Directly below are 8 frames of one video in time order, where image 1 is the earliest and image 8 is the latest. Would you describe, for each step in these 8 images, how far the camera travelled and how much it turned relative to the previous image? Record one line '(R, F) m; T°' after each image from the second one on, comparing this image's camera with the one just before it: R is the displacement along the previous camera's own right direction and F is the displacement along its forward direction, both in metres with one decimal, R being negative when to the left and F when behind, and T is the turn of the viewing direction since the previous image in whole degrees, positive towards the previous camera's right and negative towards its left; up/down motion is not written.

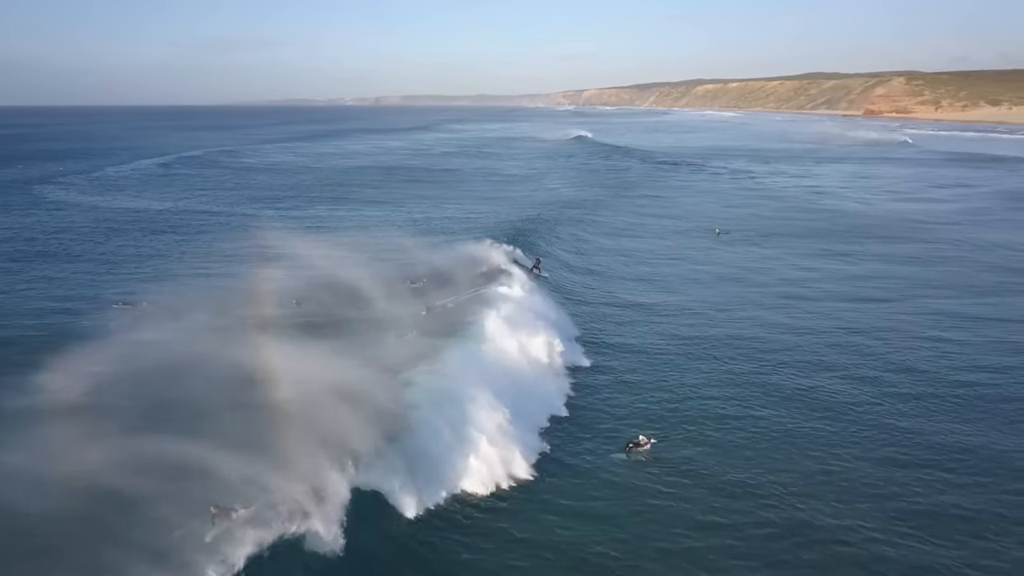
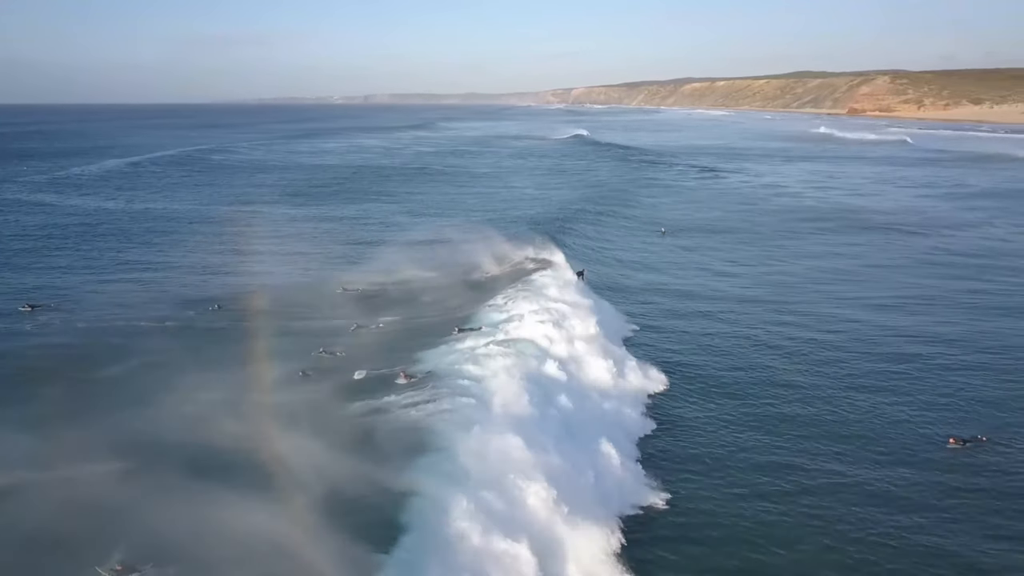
(+1.1, 0.0) m; +1°
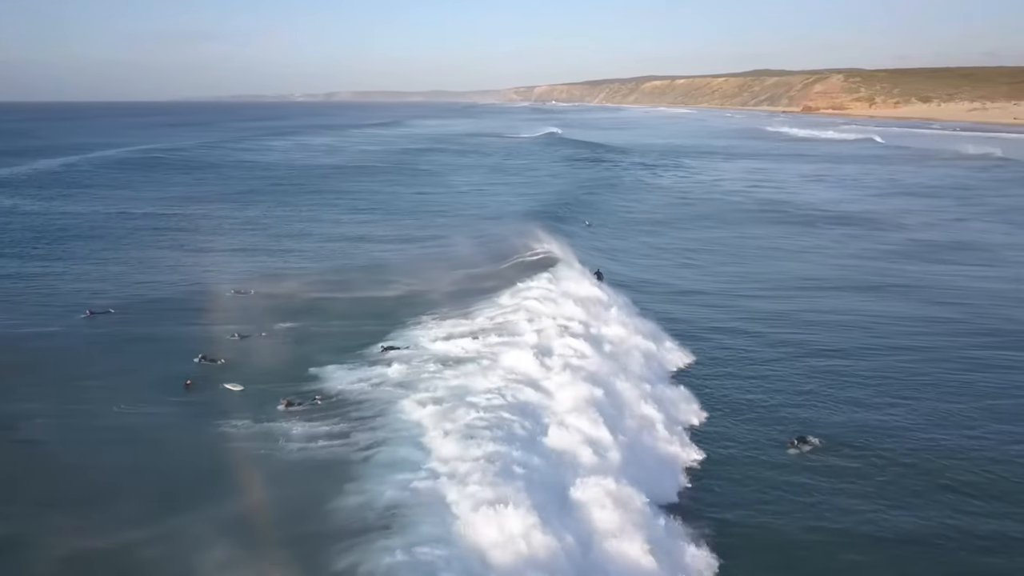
(+1.1, +0.1) m; +3°
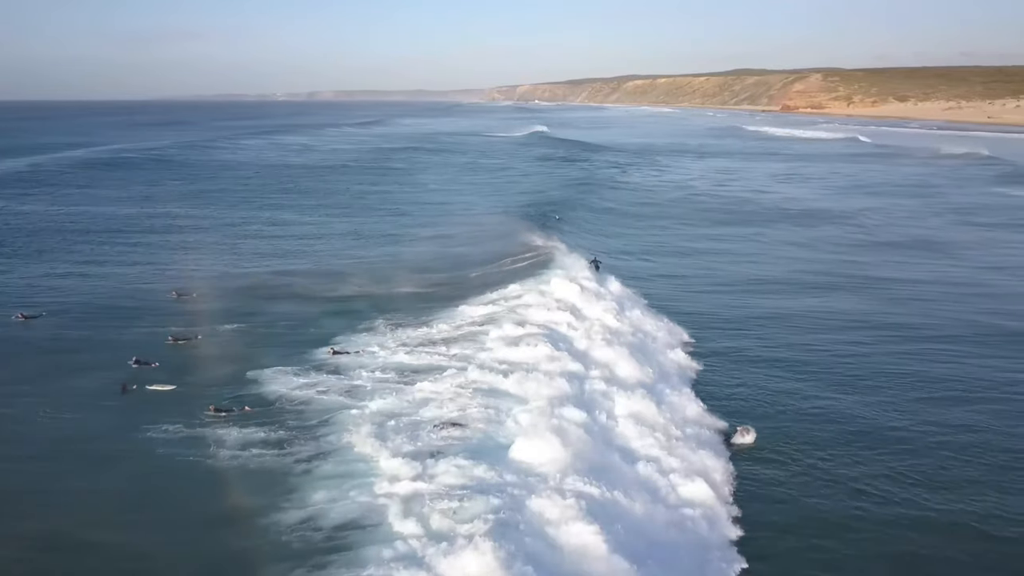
(-0.9, -2.2) m; +1°
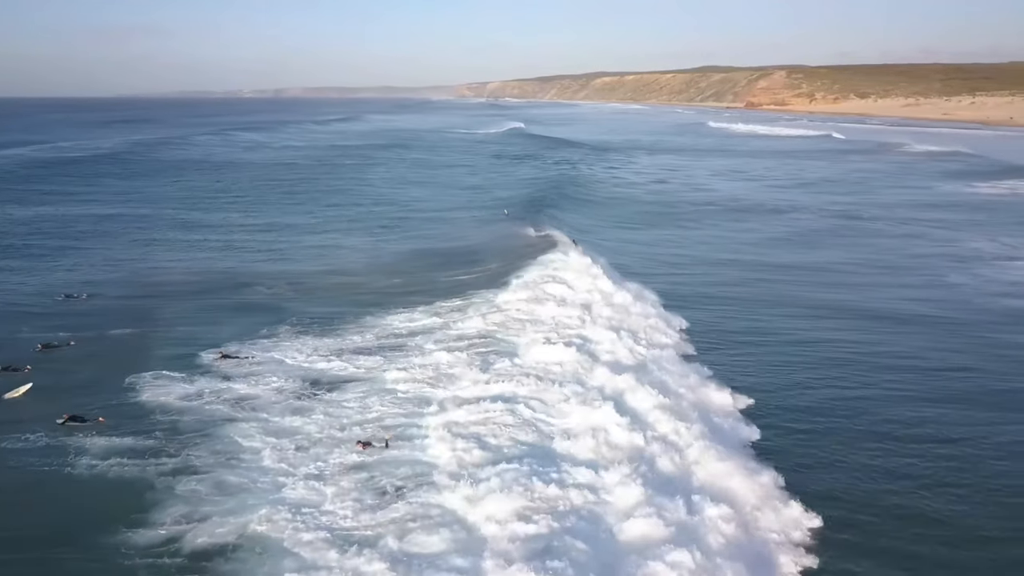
(+1.0, +0.1) m; +2°
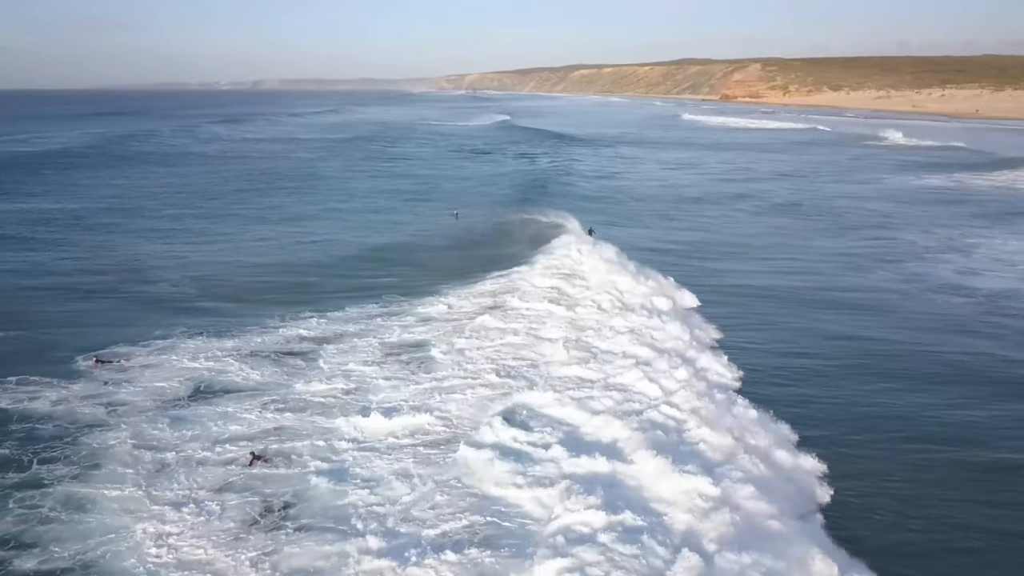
(+1.1, +0.3) m; +1°
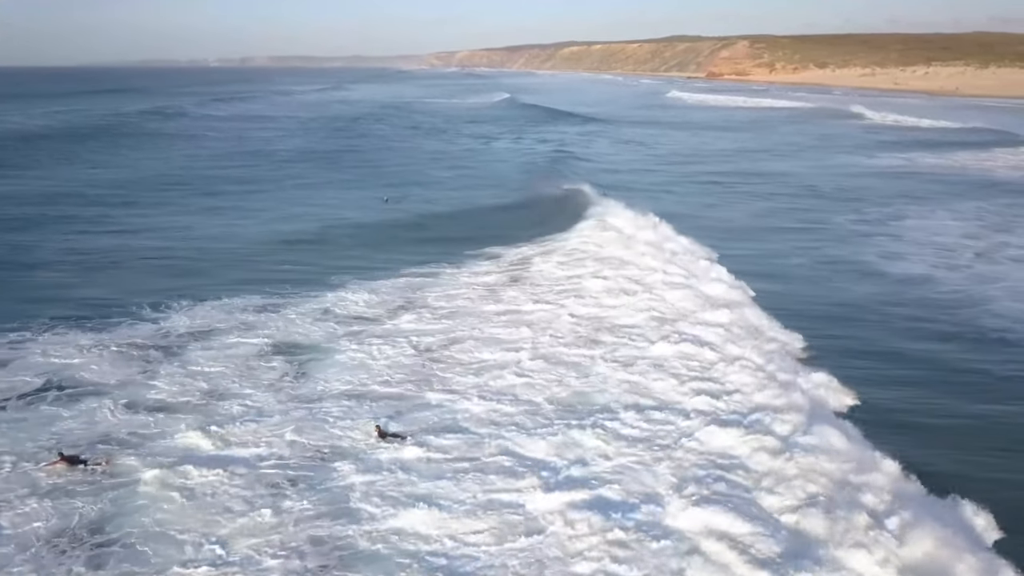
(+1.5, +0.5) m; +1°
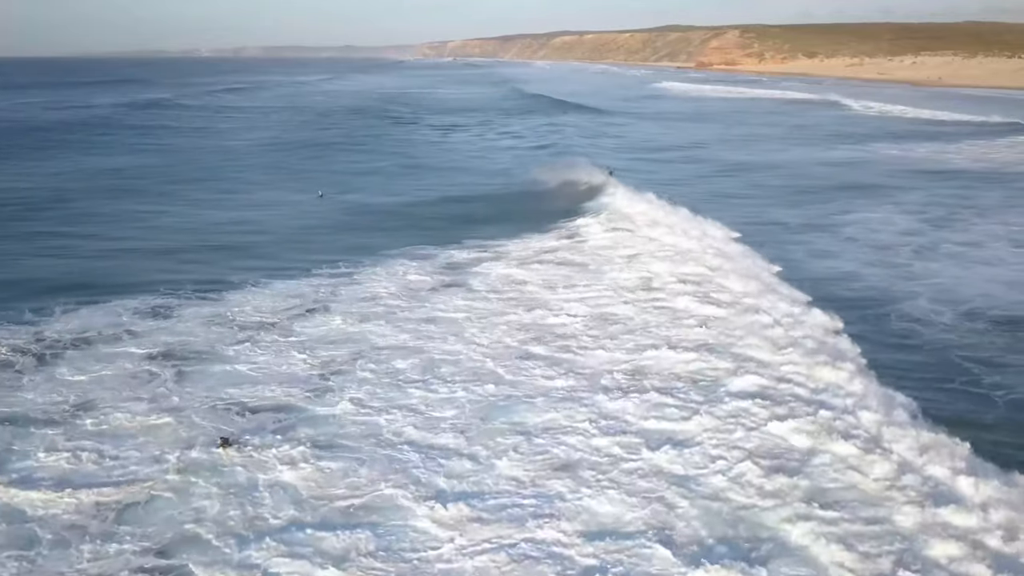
(+1.3, +0.5) m; 0°
